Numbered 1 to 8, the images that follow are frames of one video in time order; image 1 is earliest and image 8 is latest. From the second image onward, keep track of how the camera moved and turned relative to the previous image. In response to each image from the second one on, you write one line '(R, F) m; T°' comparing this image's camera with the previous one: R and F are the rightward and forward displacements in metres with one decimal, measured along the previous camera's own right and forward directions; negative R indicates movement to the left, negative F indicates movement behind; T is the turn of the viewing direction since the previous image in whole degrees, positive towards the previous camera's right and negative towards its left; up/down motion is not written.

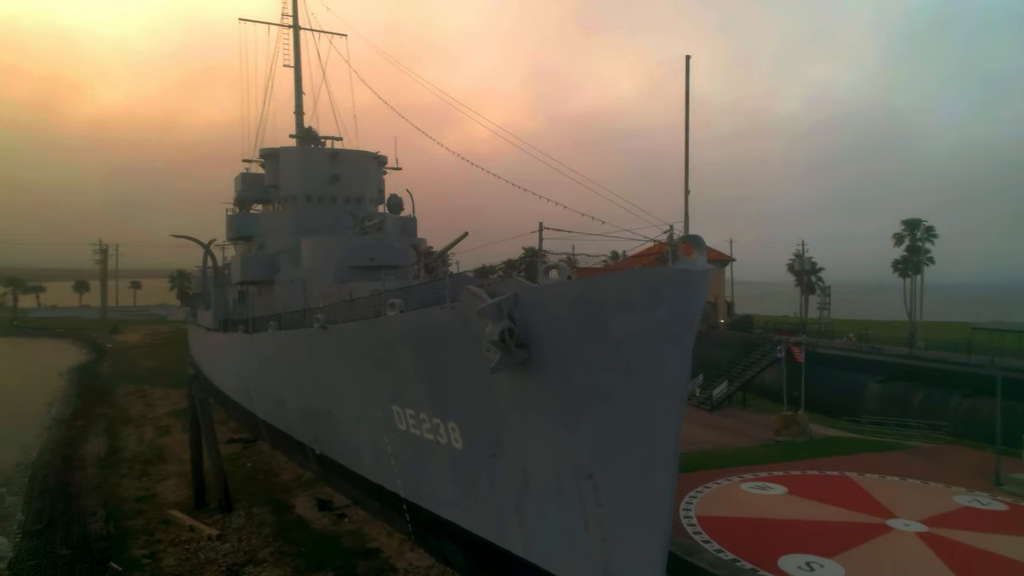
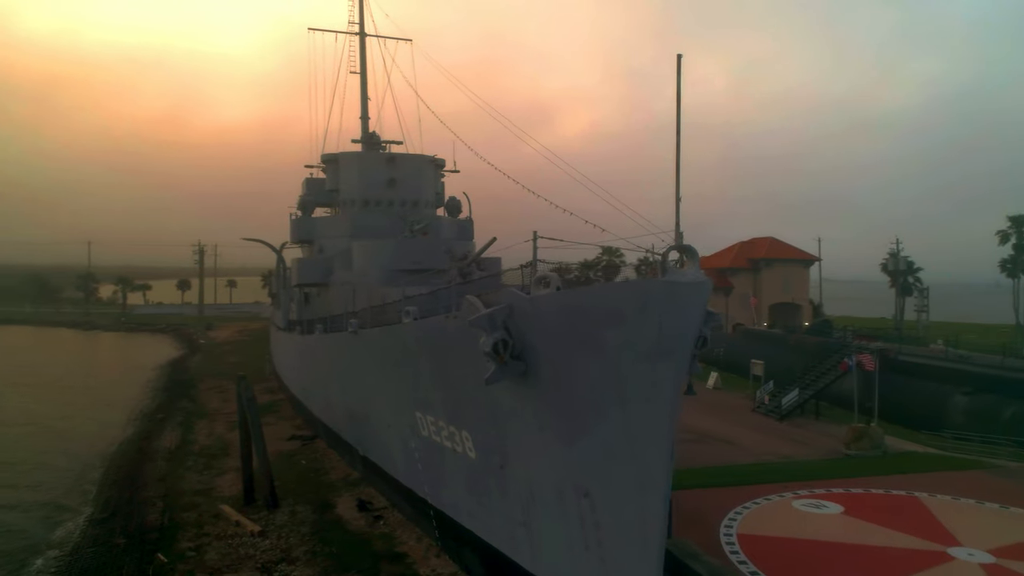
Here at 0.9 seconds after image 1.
(+0.6, +0.1) m; -7°
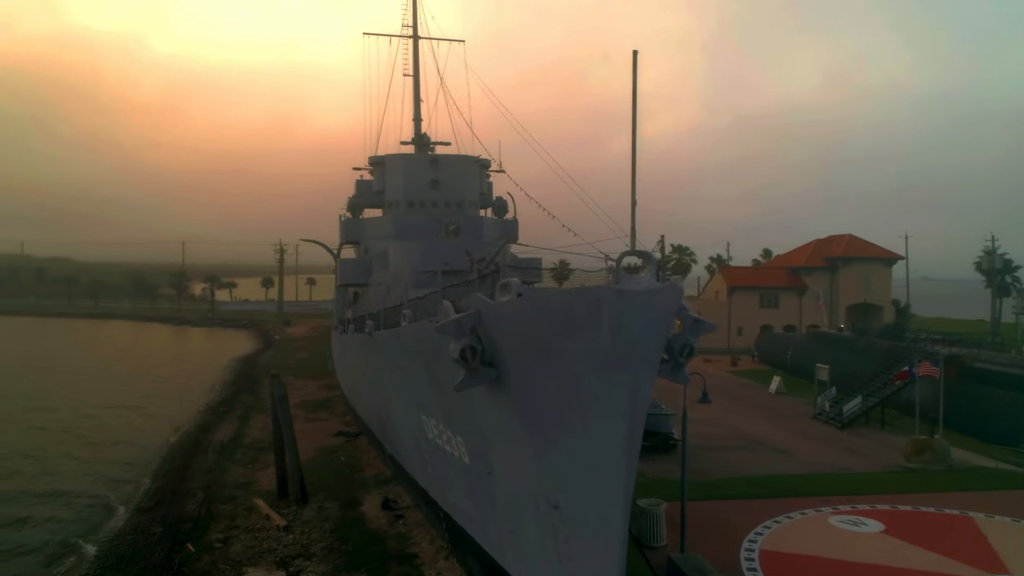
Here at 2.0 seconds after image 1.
(+0.7, +0.1) m; -6°
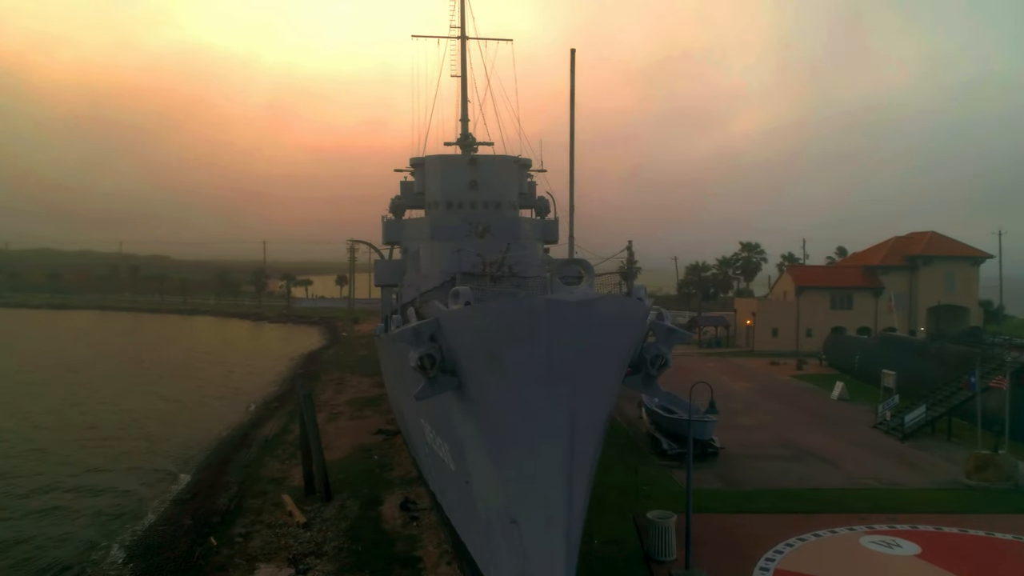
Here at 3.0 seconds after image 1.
(+0.7, +0.2) m; -6°
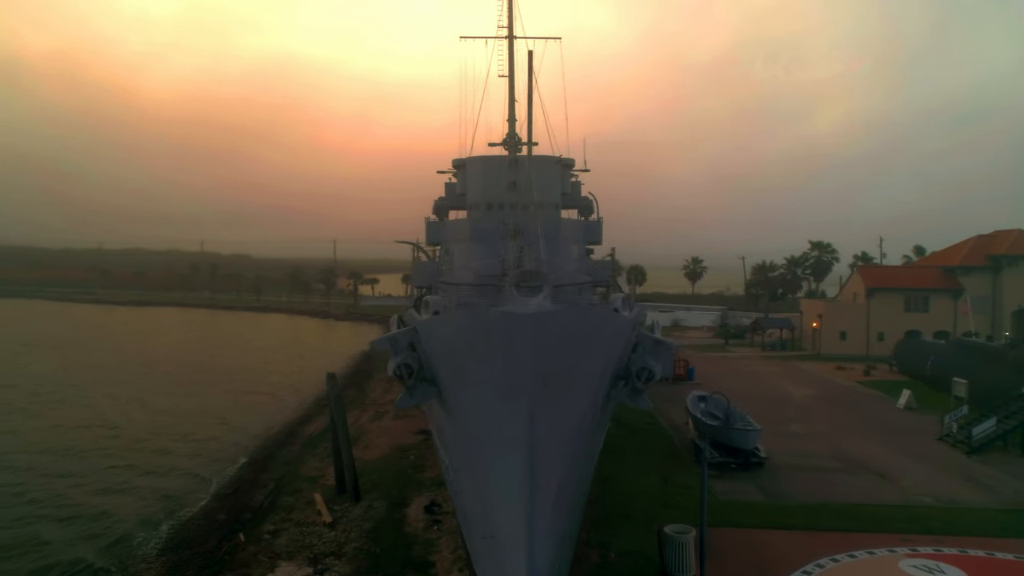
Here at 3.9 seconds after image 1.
(+0.5, +0.1) m; -6°
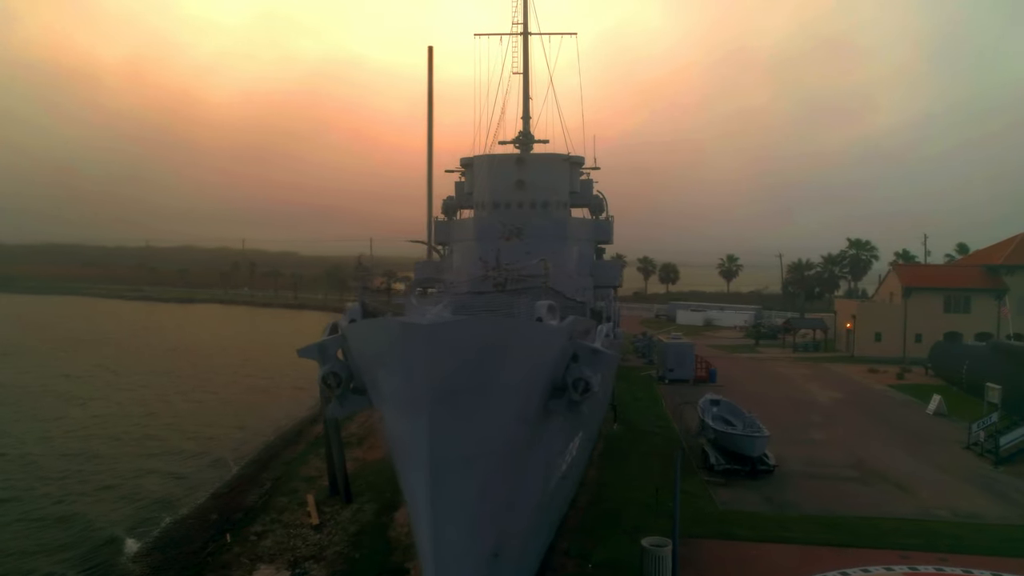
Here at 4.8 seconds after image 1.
(+0.6, +0.2) m; -3°
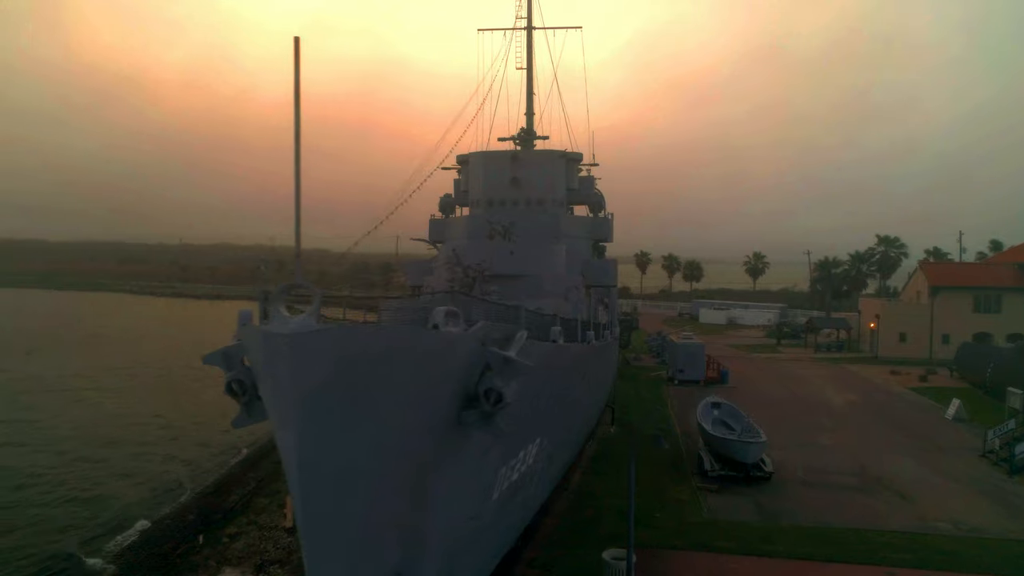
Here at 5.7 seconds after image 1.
(+0.7, +0.2) m; -3°
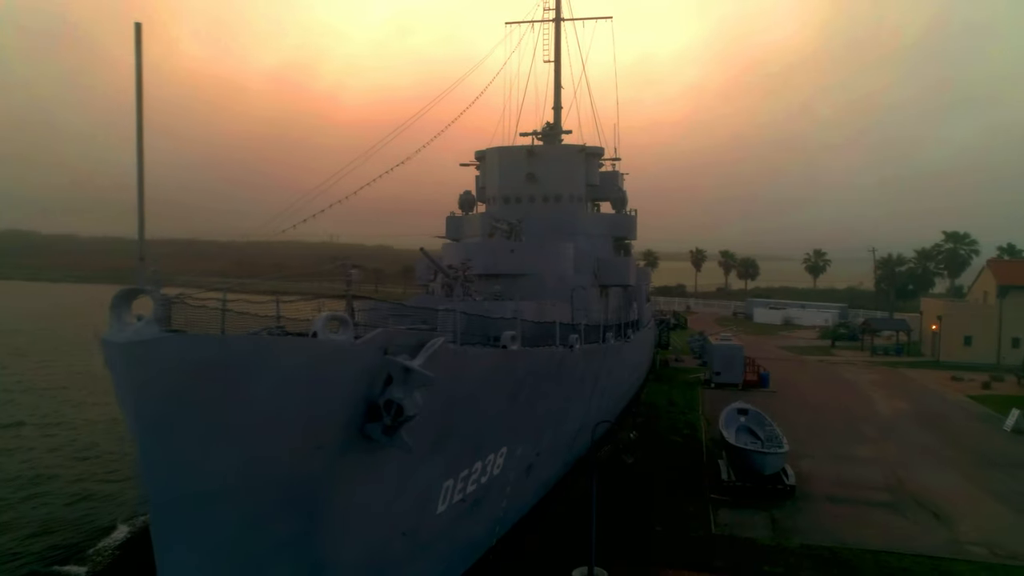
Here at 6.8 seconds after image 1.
(+0.8, +0.3) m; -5°
